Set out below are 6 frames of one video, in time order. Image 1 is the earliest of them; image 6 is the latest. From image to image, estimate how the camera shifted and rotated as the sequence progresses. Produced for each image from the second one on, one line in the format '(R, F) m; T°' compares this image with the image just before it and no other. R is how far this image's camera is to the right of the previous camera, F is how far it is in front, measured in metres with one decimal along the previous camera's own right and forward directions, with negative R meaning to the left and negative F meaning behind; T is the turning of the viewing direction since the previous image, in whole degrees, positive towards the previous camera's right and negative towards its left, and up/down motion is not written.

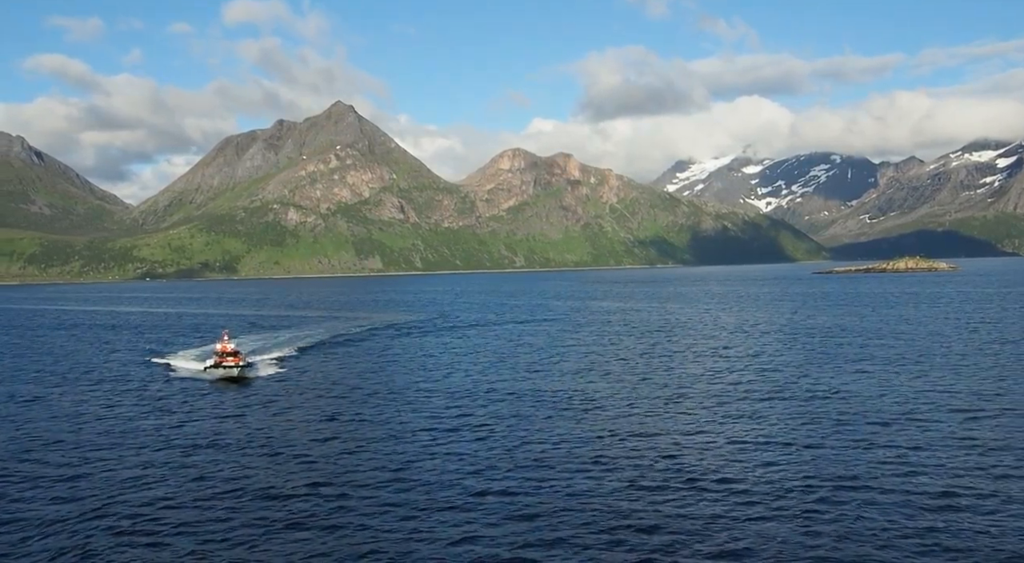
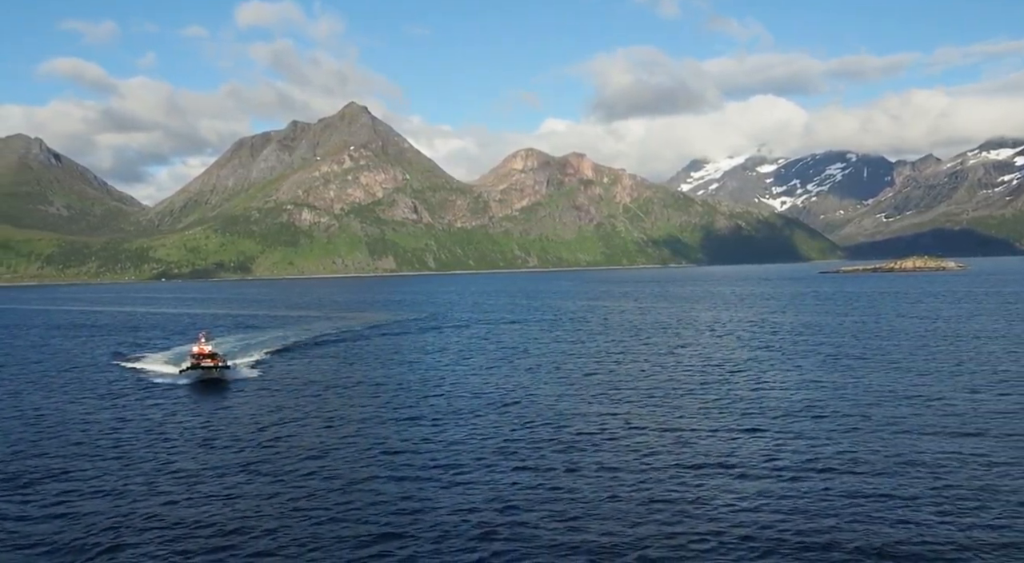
(+10.4, -7.5) m; -1°
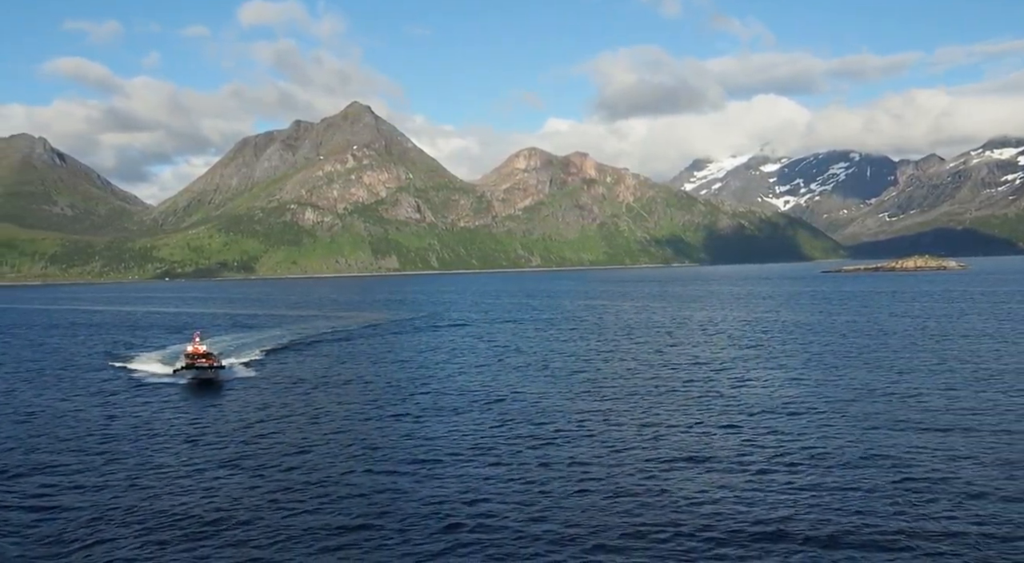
(-3.0, +0.7) m; 0°
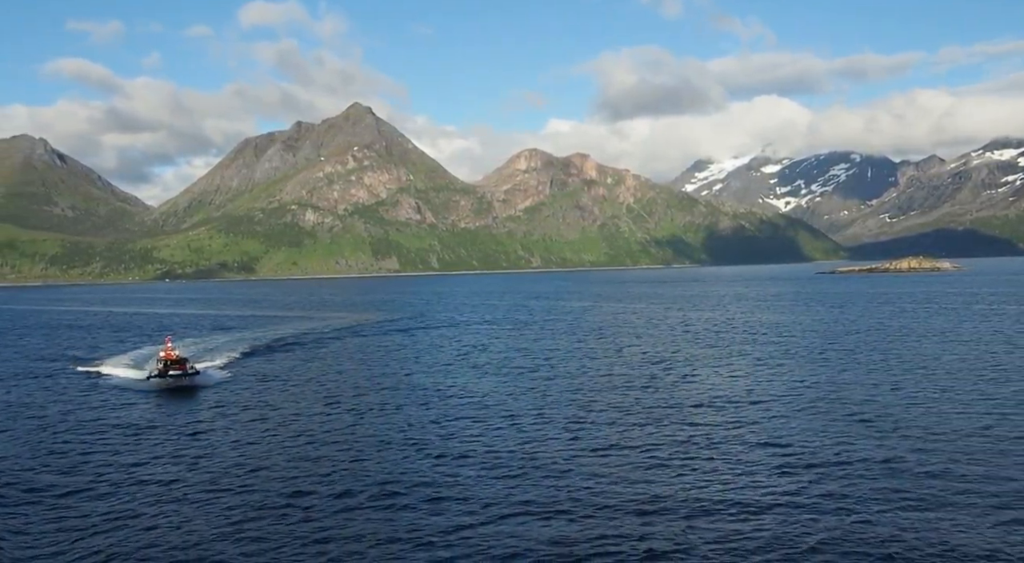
(+3.3, -2.2) m; 0°
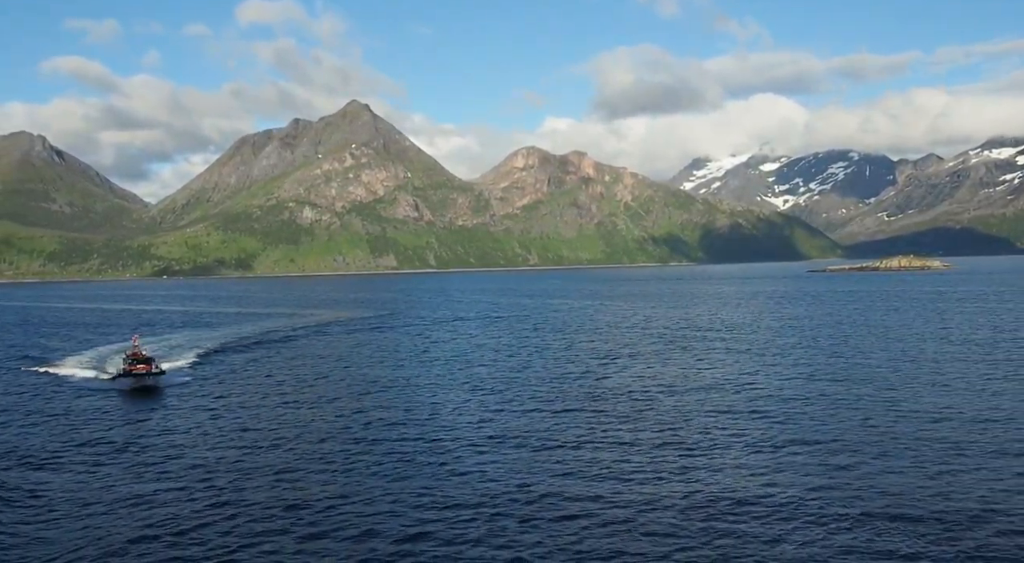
(+3.8, -3.8) m; 0°
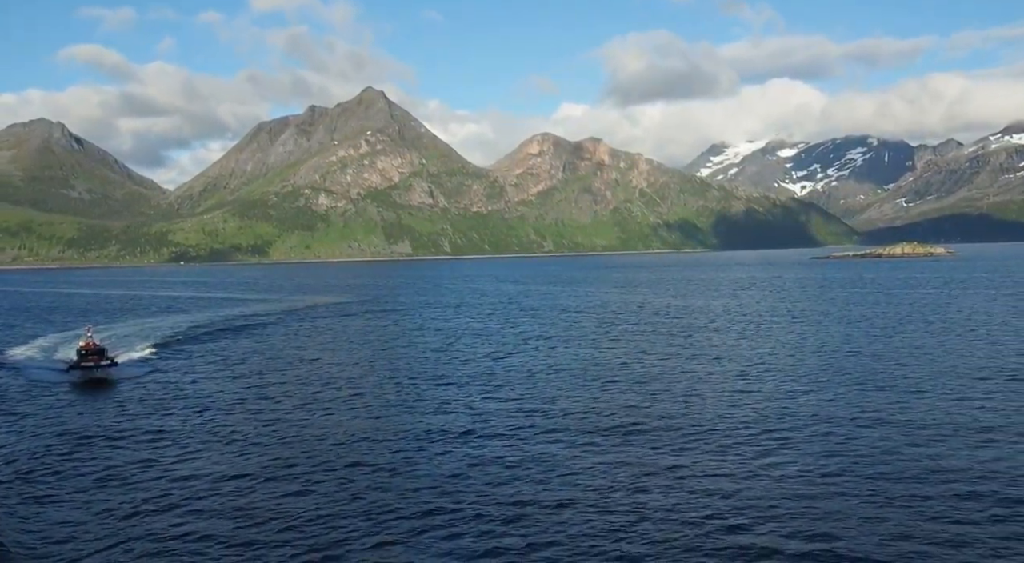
(+0.7, -5.4) m; -1°
